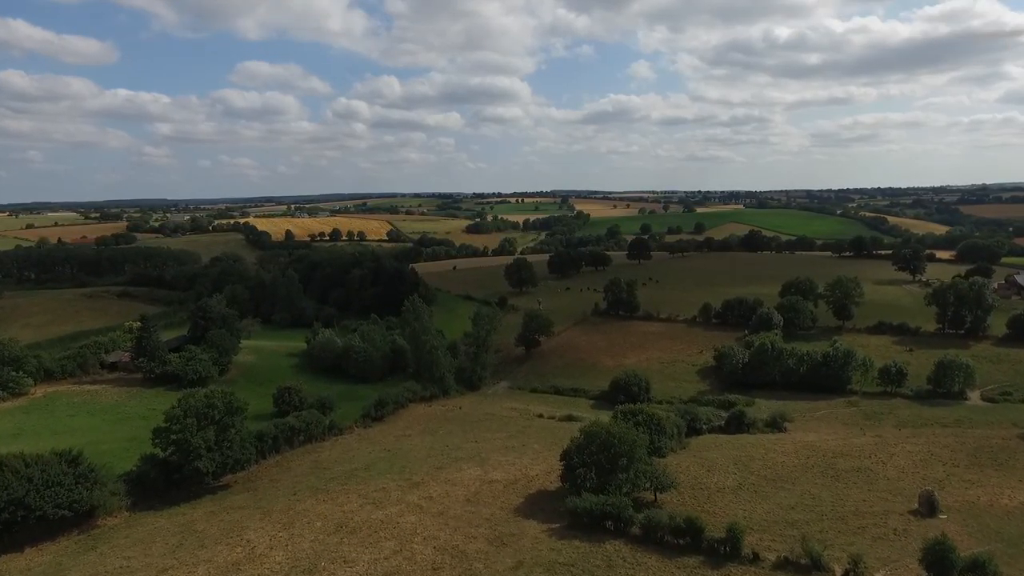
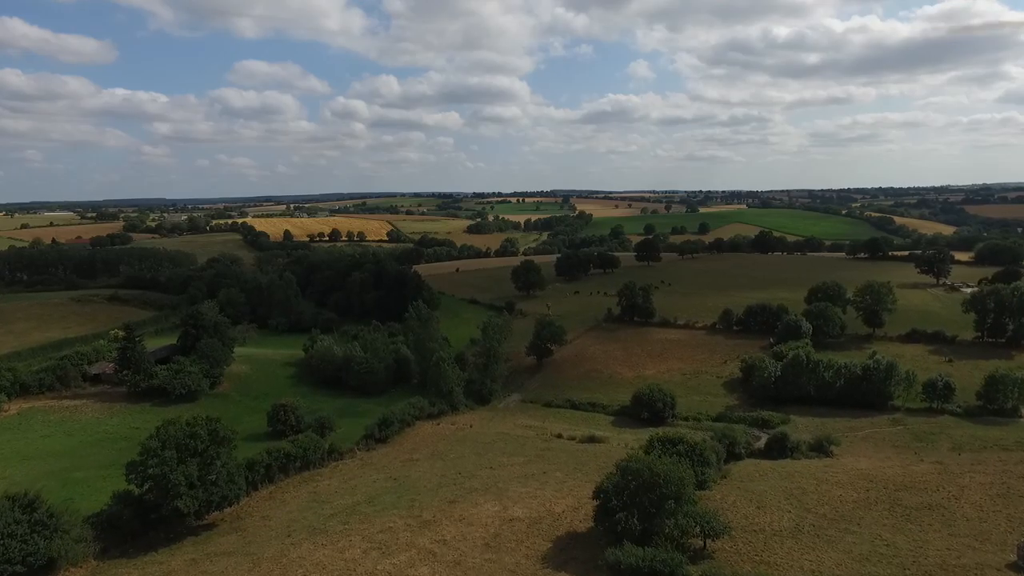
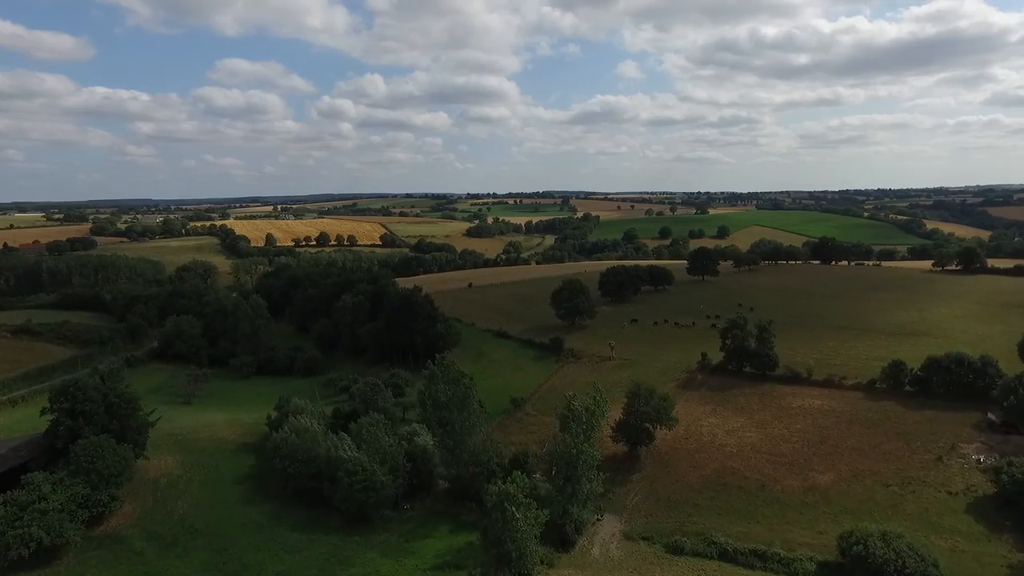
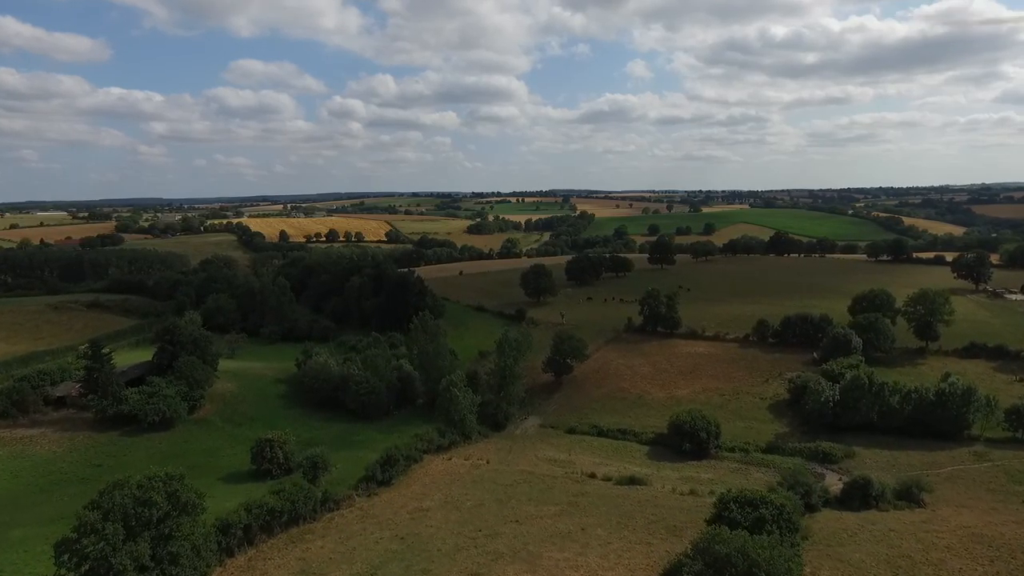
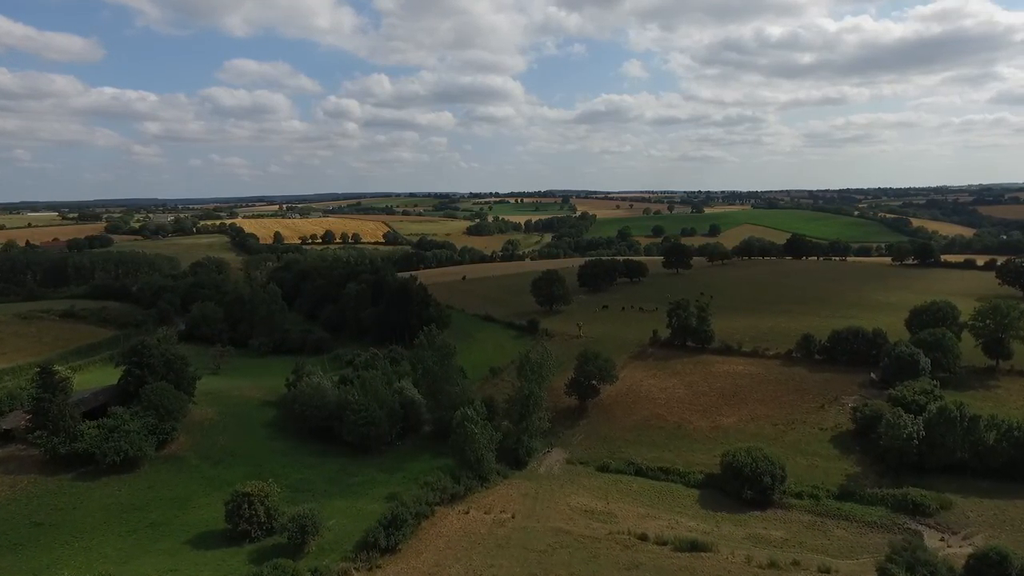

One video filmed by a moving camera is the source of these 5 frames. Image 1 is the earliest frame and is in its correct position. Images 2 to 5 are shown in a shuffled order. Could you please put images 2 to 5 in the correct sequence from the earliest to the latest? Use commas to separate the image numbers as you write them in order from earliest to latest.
2, 4, 5, 3
